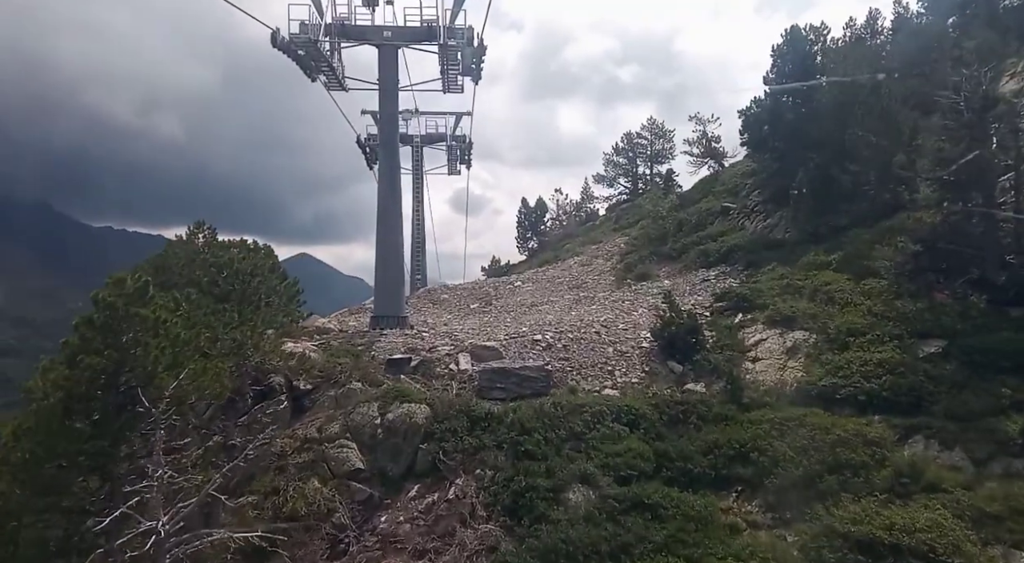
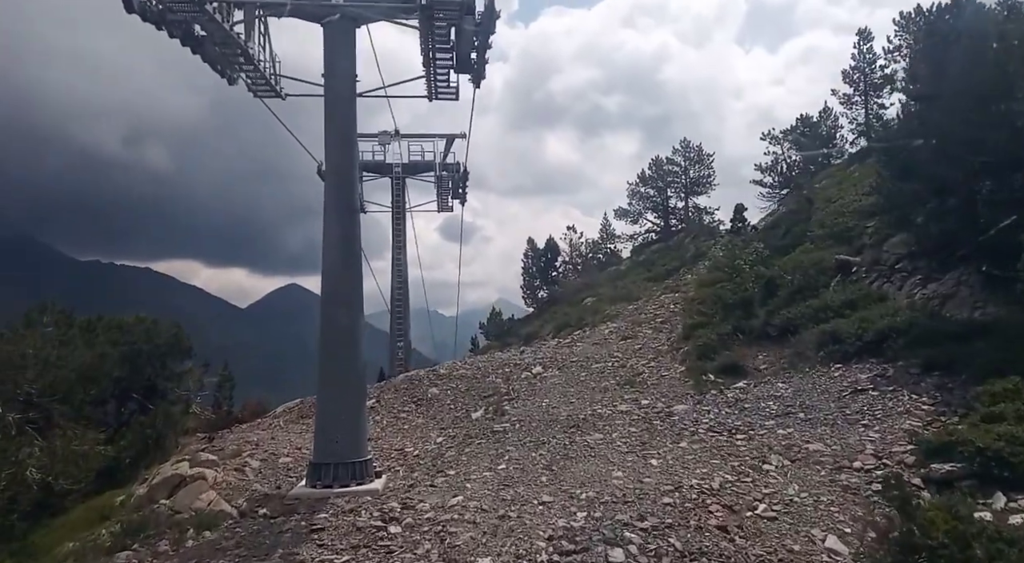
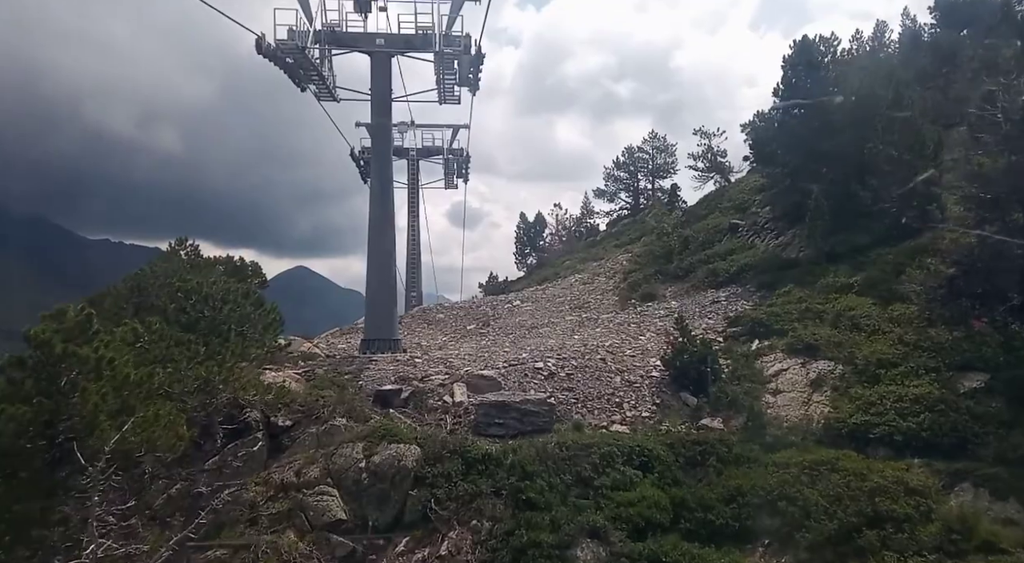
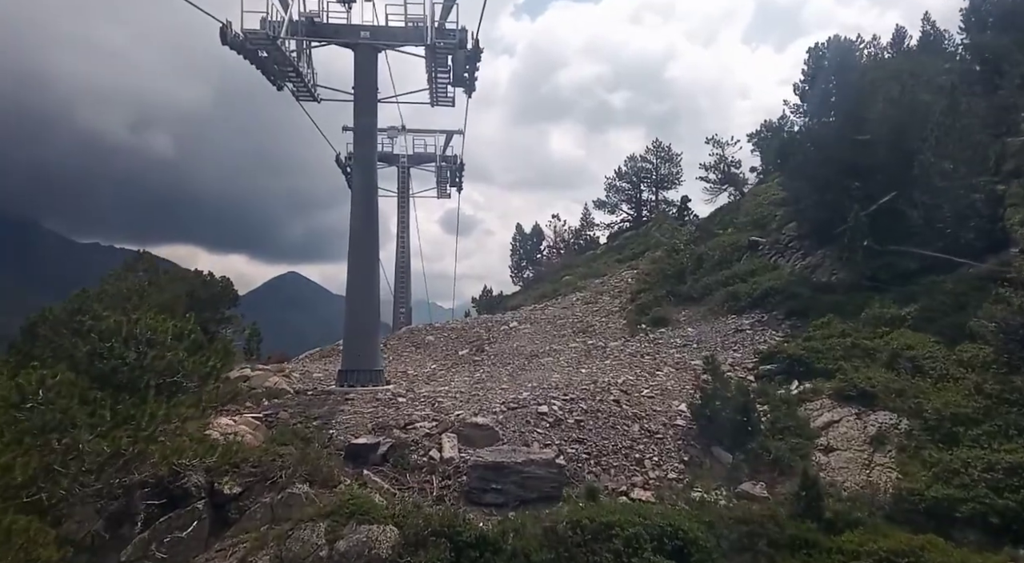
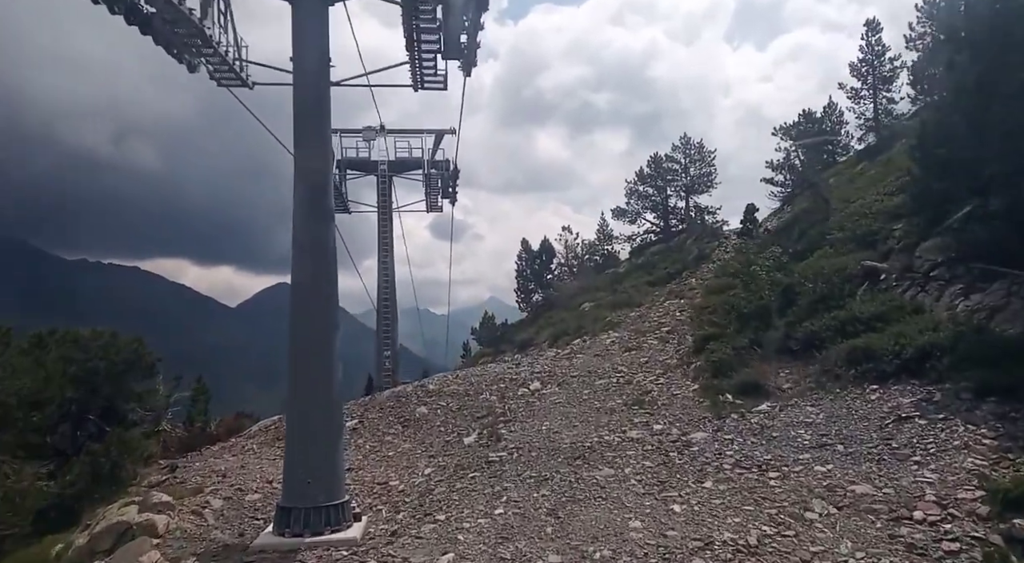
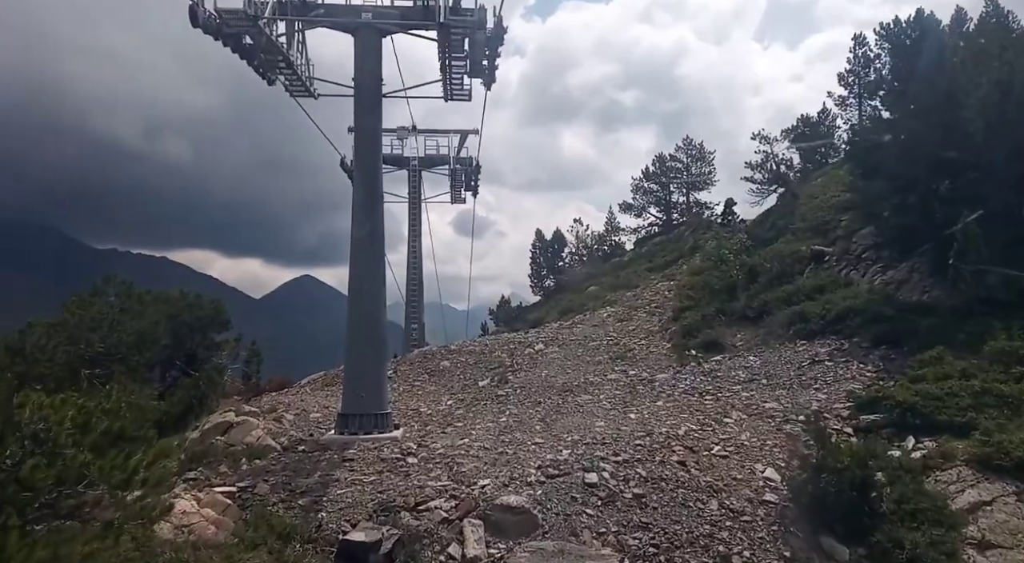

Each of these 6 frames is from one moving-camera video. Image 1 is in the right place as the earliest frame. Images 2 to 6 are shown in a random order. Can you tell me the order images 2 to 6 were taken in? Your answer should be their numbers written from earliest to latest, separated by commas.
3, 4, 6, 2, 5
